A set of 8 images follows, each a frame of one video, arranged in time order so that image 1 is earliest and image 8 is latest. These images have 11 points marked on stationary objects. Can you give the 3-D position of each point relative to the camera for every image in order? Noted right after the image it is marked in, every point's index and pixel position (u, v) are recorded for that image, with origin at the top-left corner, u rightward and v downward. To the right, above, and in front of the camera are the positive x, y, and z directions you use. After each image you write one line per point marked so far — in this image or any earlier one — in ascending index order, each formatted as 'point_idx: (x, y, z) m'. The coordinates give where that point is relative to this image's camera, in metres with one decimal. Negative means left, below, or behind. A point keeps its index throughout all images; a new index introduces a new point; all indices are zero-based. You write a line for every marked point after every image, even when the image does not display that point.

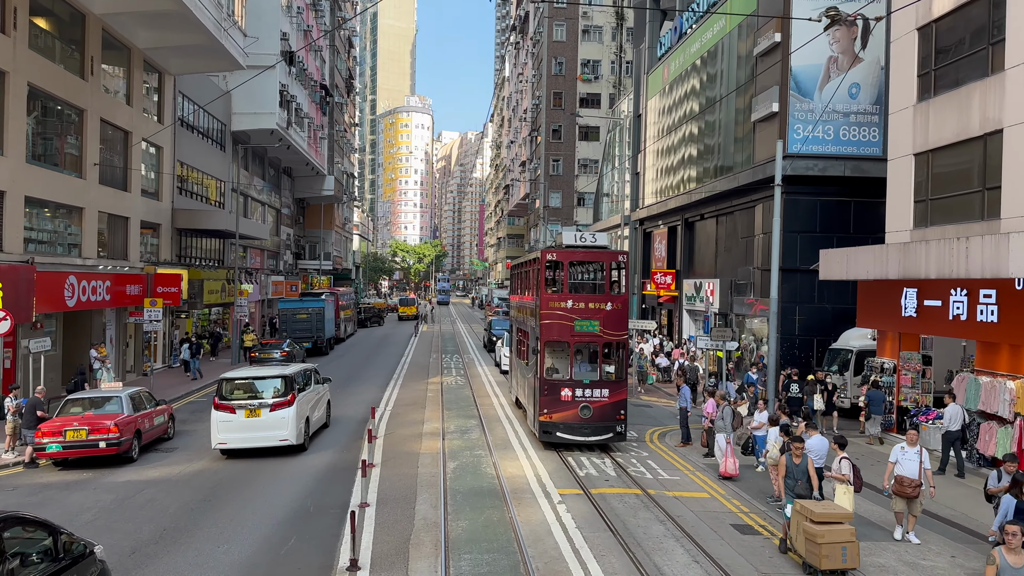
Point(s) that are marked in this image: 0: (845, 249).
0: (+6.9, +0.8, +16.8) m
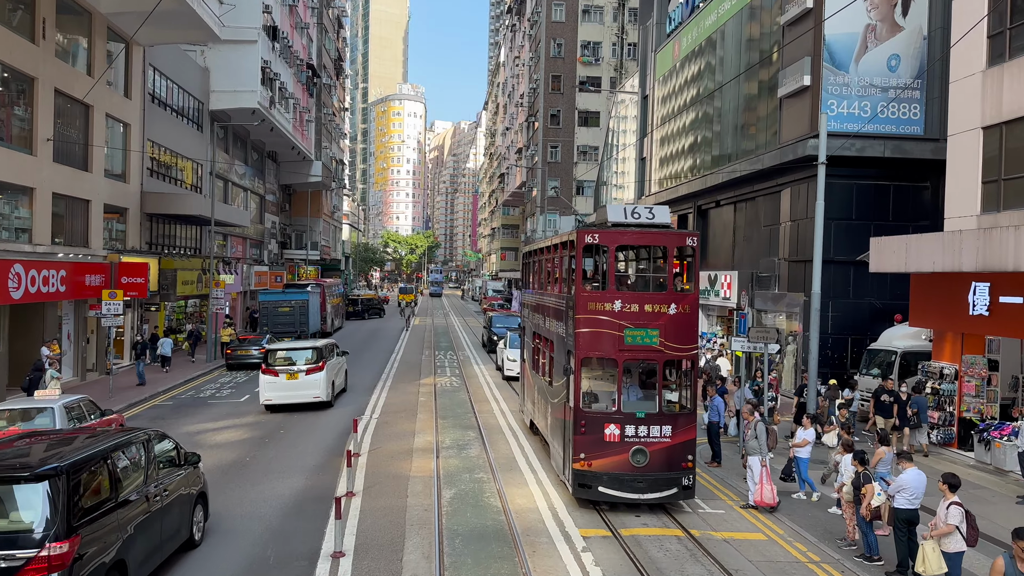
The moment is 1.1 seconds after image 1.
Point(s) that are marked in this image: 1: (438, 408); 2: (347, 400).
0: (+7.0, +0.9, +14.5) m
1: (-1.6, -2.6, +17.8) m
2: (-4.0, -2.7, +19.6) m
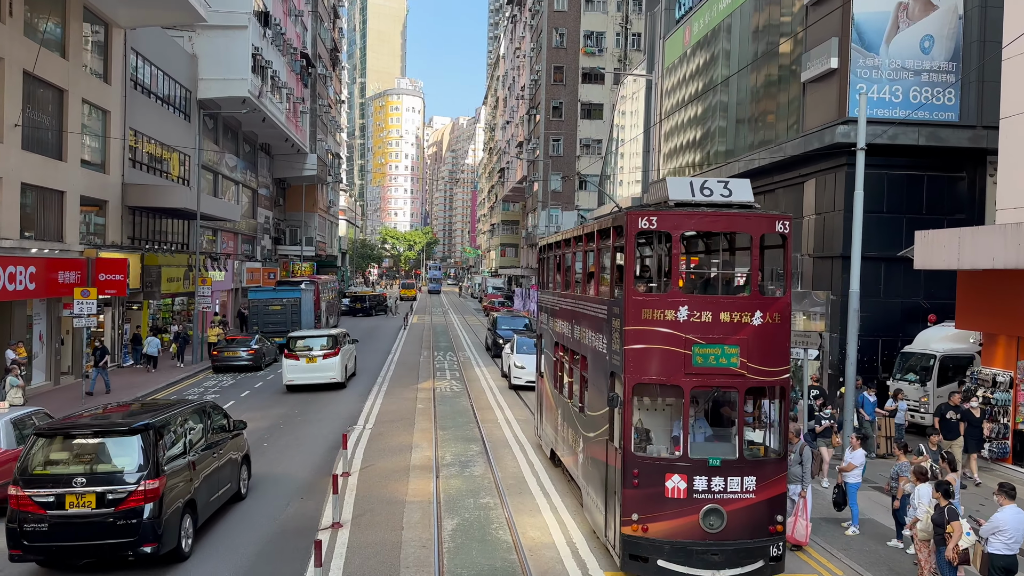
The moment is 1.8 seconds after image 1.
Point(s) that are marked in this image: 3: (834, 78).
0: (+7.1, +0.9, +13.1) m
1: (-1.5, -2.6, +16.3) m
2: (-3.9, -2.6, +18.1) m
3: (+7.8, +5.1, +19.8) m
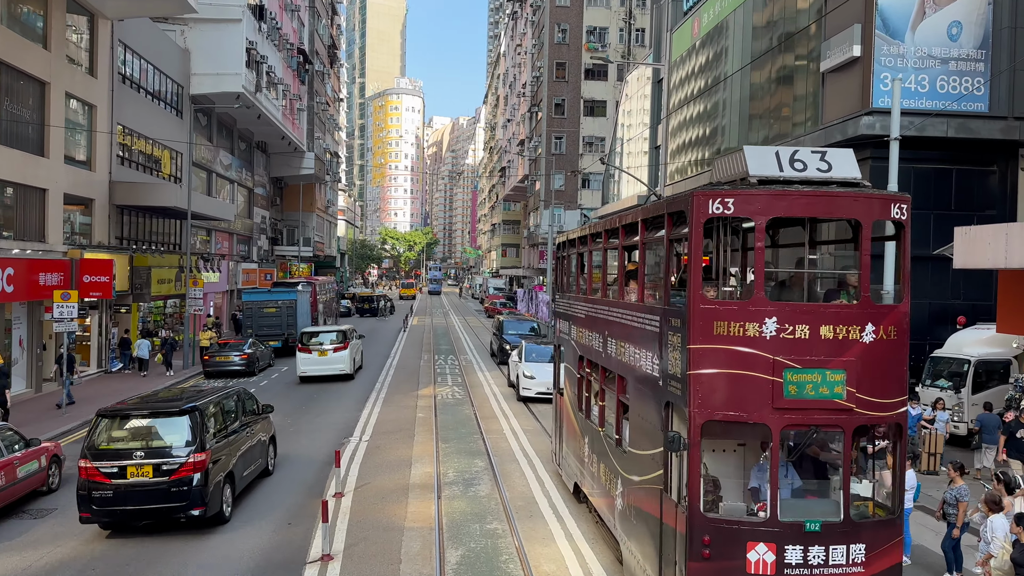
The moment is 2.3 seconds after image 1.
0: (+7.2, +0.9, +12.1) m
1: (-1.4, -2.6, +15.3) m
2: (-3.7, -2.7, +17.1) m
3: (+8.0, +5.1, +18.8) m
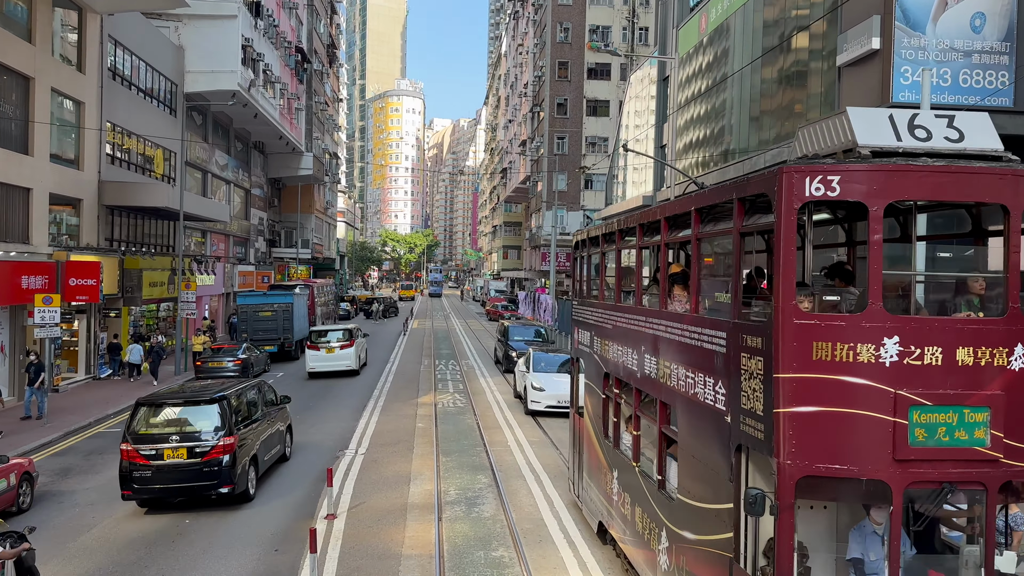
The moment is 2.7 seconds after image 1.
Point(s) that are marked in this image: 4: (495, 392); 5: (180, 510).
0: (+7.3, +0.9, +11.2) m
1: (-1.3, -2.7, +14.5) m
2: (-3.7, -2.7, +16.3) m
3: (+8.0, +5.0, +18.0) m
4: (-0.4, -2.5, +19.8) m
5: (-4.4, -2.9, +10.6) m
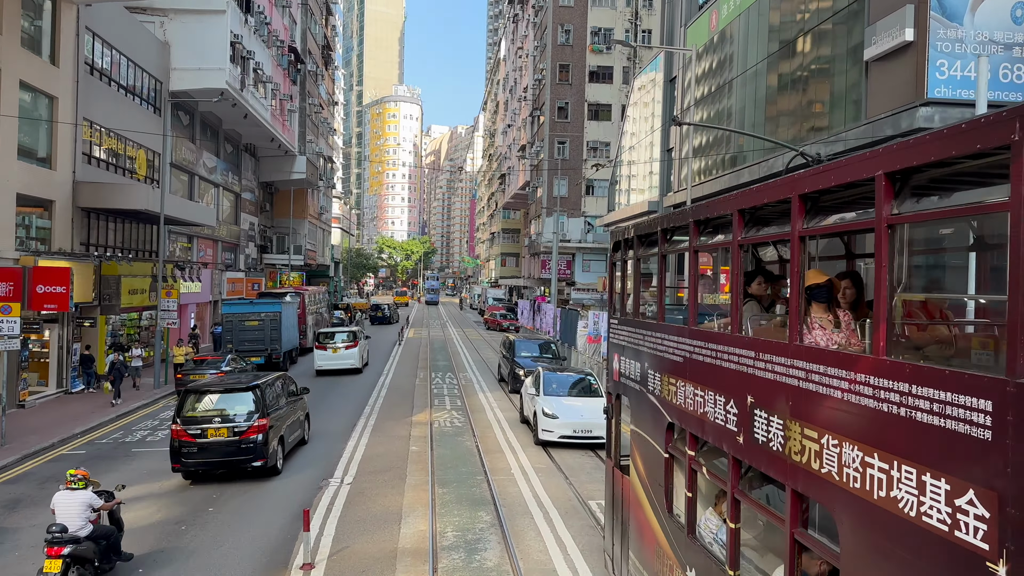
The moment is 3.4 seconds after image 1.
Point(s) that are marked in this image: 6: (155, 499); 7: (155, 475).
0: (+7.4, +0.7, +9.9) m
1: (-1.2, -2.8, +13.0) m
2: (-3.6, -2.9, +14.8) m
3: (+8.1, +4.8, +16.6) m
4: (-0.4, -2.8, +18.4) m
5: (-4.3, -3.0, +9.1) m
6: (-5.0, -3.0, +11.6) m
7: (-5.8, -3.0, +13.3) m
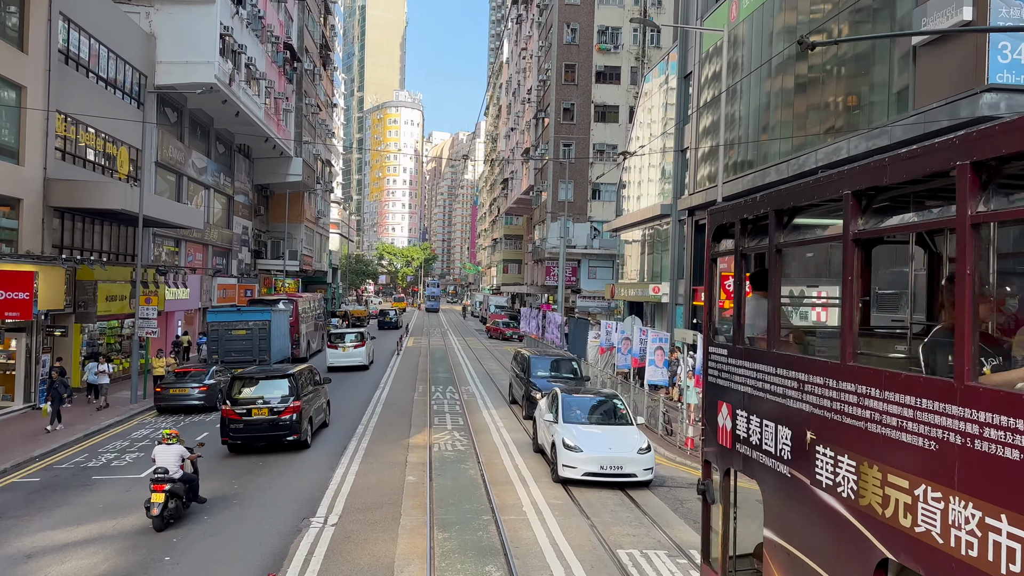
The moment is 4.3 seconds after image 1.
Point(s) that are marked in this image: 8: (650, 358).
0: (+7.6, +0.6, +8.1) m
1: (-1.1, -3.0, +11.3) m
2: (-3.4, -3.0, +13.1) m
3: (+8.3, +4.6, +14.9) m
4: (-0.2, -2.9, +16.6) m
5: (-4.1, -3.1, +7.4) m
6: (-4.9, -3.1, +9.8) m
7: (-5.7, -3.1, +11.5) m
8: (+3.1, -1.6, +18.3) m
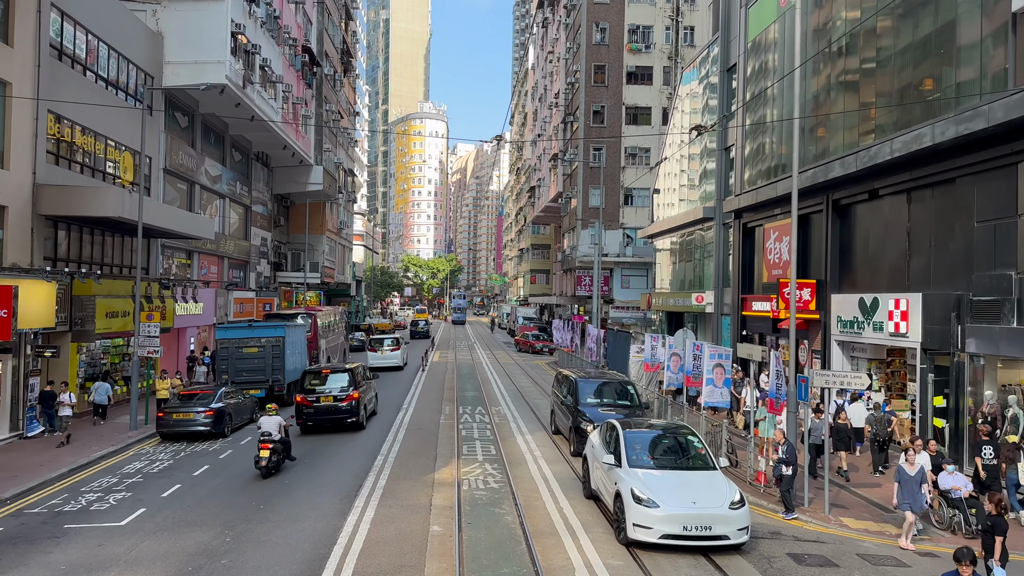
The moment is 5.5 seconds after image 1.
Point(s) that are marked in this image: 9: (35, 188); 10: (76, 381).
0: (+8.0, +0.6, +5.8) m
1: (-0.5, -3.1, +9.2) m
2: (-2.8, -3.2, +11.0) m
3: (+8.9, +4.6, +12.6) m
4: (+0.5, -3.1, +14.5) m
5: (-3.7, -3.2, +5.4) m
6: (-4.4, -3.2, +7.8) m
7: (-5.1, -3.3, +9.6) m
8: (+3.9, -1.8, +16.1) m
9: (-10.9, +2.3, +18.6) m
10: (-10.8, -2.3, +19.9) m
